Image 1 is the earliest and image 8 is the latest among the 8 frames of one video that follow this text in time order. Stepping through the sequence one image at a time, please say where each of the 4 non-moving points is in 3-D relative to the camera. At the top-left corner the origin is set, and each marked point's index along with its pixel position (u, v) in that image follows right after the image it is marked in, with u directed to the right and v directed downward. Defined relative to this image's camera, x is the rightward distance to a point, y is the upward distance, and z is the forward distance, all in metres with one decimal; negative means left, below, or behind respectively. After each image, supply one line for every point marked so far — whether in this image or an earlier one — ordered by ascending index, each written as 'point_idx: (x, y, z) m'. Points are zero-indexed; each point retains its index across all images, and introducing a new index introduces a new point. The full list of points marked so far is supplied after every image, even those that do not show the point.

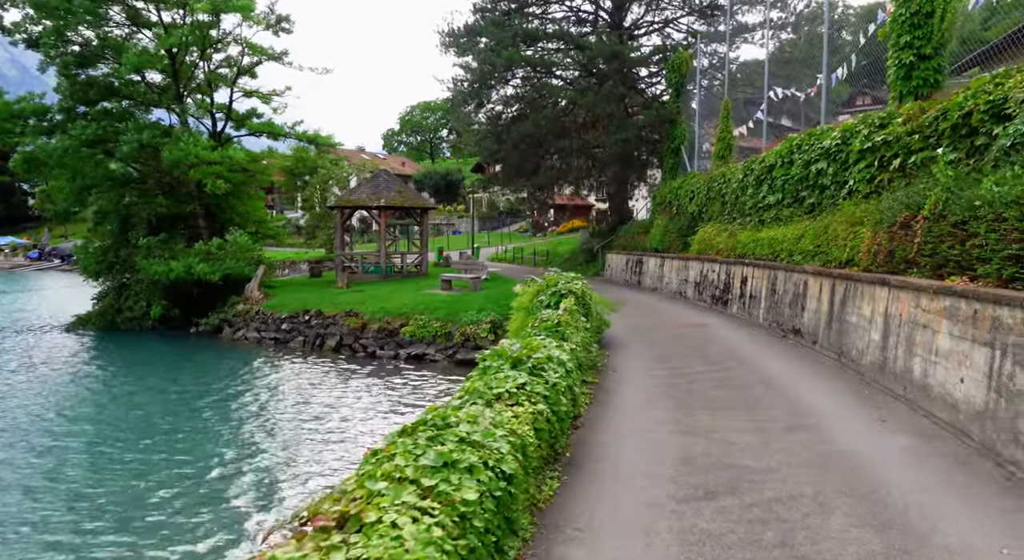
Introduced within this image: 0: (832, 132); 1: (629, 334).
0: (+5.7, +2.6, +11.7) m
1: (+2.2, -1.0, +12.6) m
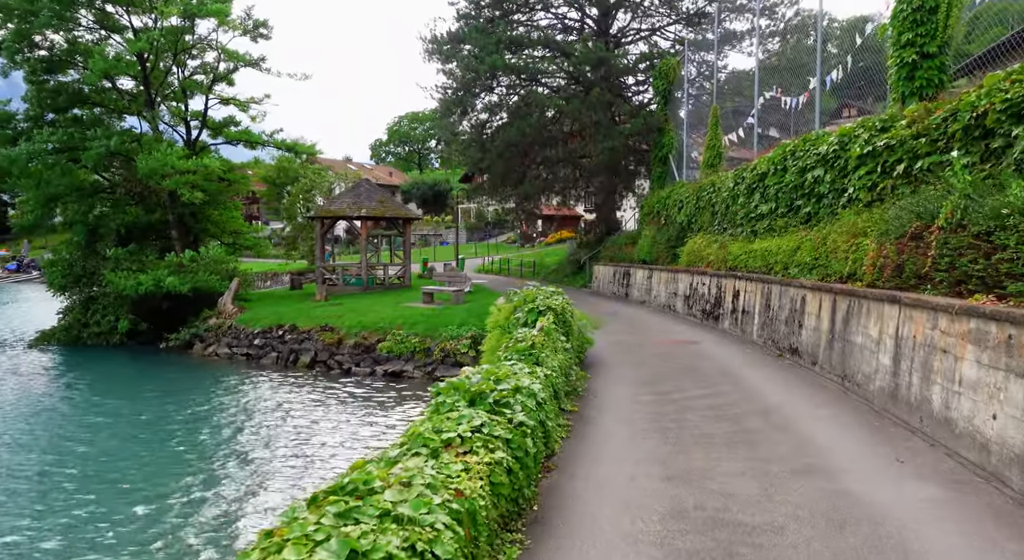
0: (+5.3, +2.4, +11.0) m
1: (+1.7, -1.3, +11.7) m
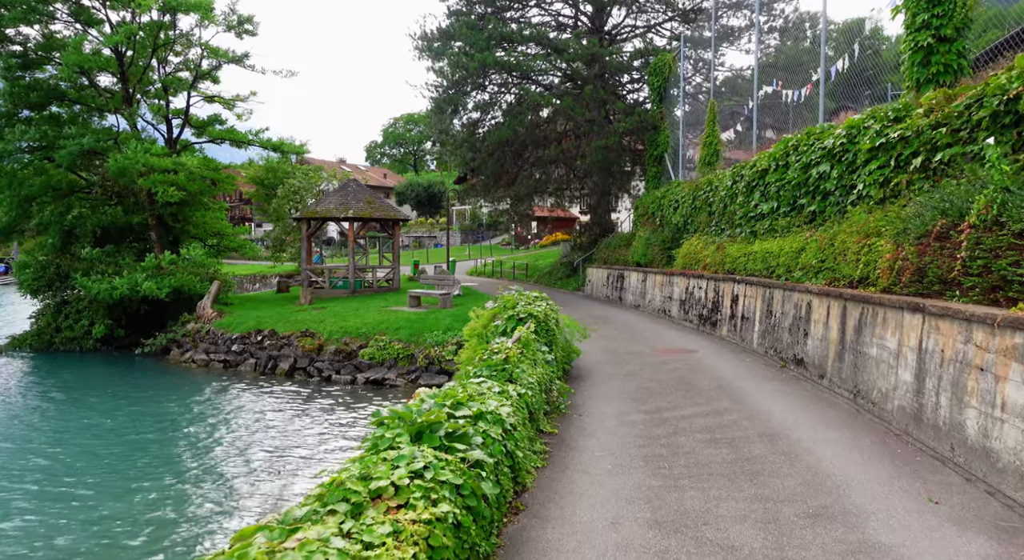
0: (+5.0, +2.3, +10.2) m
1: (+1.4, -1.3, +10.9) m
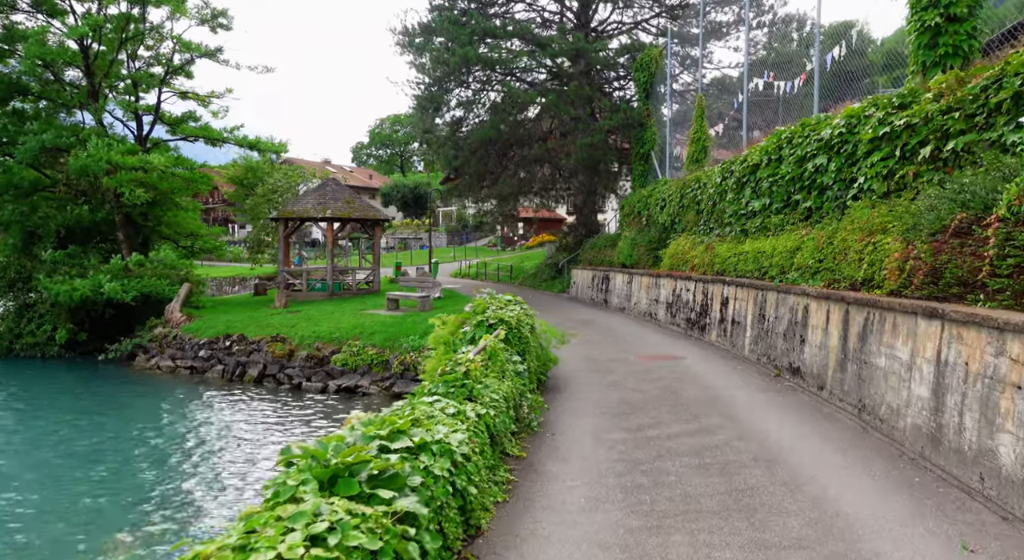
0: (+4.6, +2.3, +9.4) m
1: (+1.0, -1.4, +10.1) m
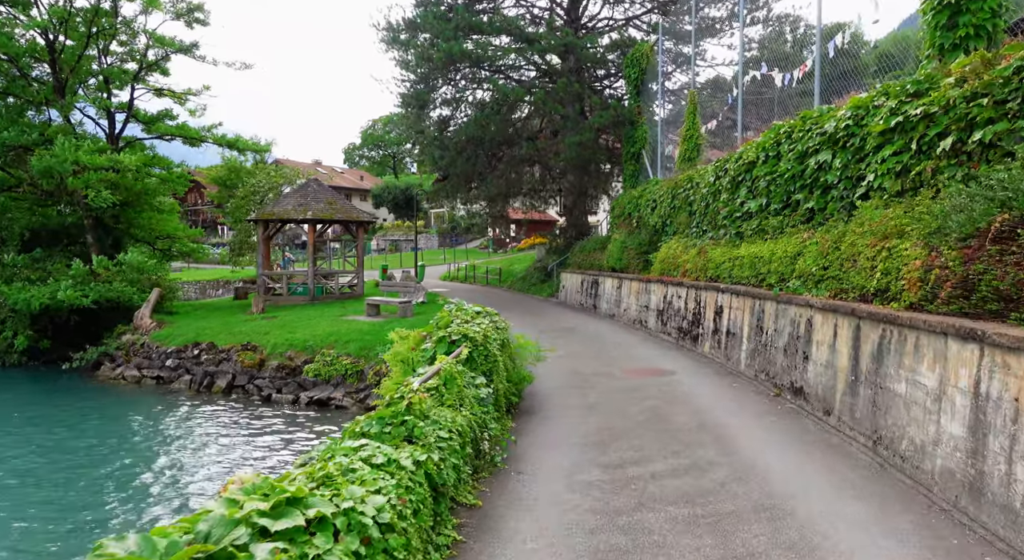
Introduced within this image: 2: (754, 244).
0: (+4.2, +2.2, +8.5) m
1: (+0.7, -1.5, +9.1) m
2: (+3.8, +0.6, +10.4) m
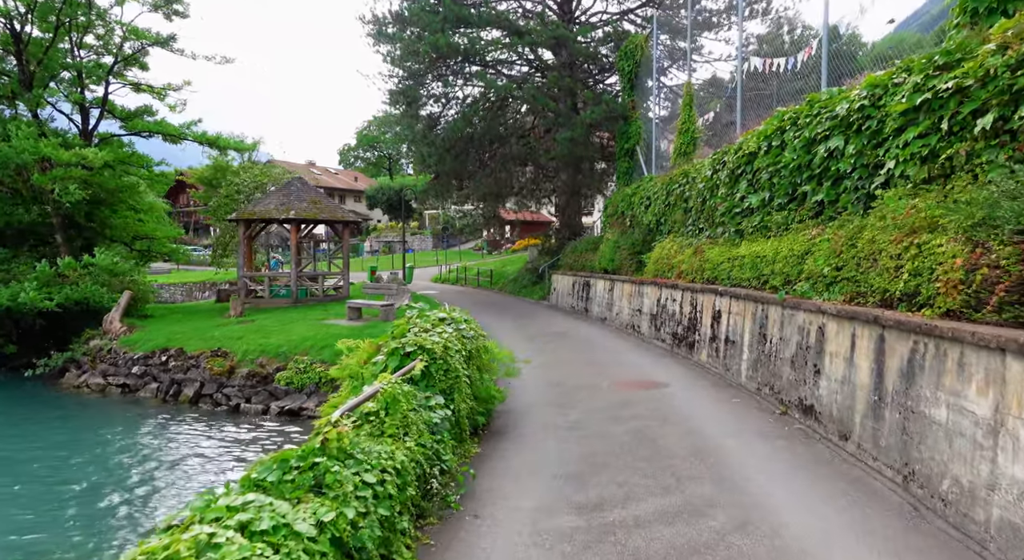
0: (+3.9, +2.2, +7.5) m
1: (+0.3, -1.5, +8.1) m
2: (+3.5, +0.5, +9.4) m
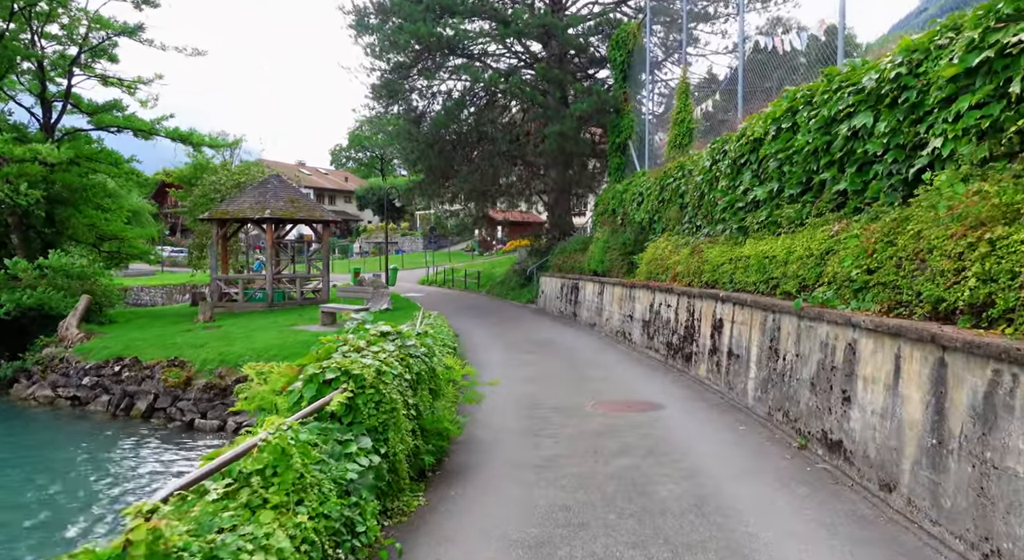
0: (+3.5, +2.1, +6.3) m
1: (0.0, -1.6, +6.8) m
2: (+3.1, +0.5, +8.1) m
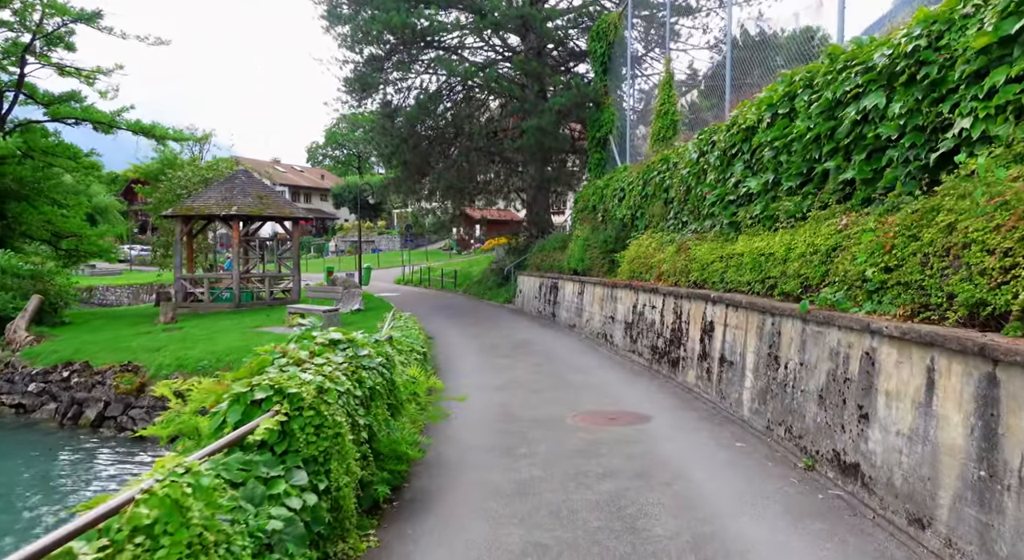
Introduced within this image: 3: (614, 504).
0: (+3.3, +2.1, +5.6) m
1: (-0.3, -1.6, +6.1) m
2: (+2.8, +0.5, +7.5) m
3: (+0.8, -1.6, +4.7) m
